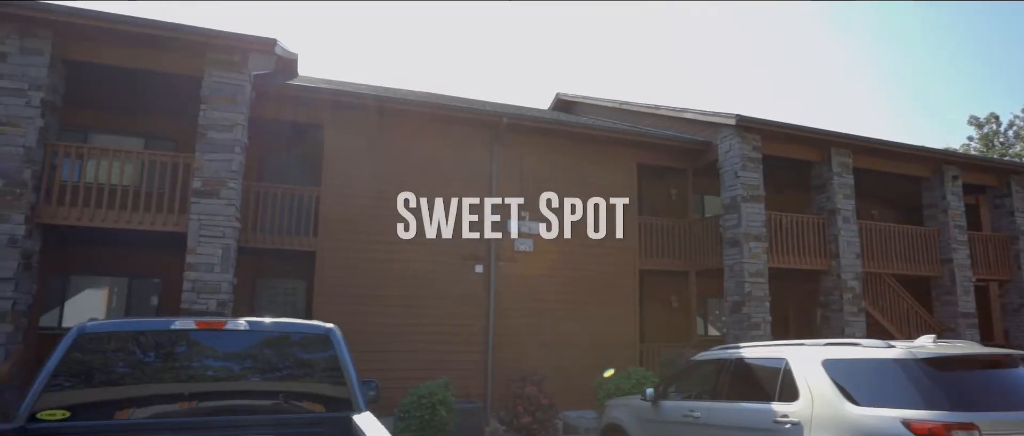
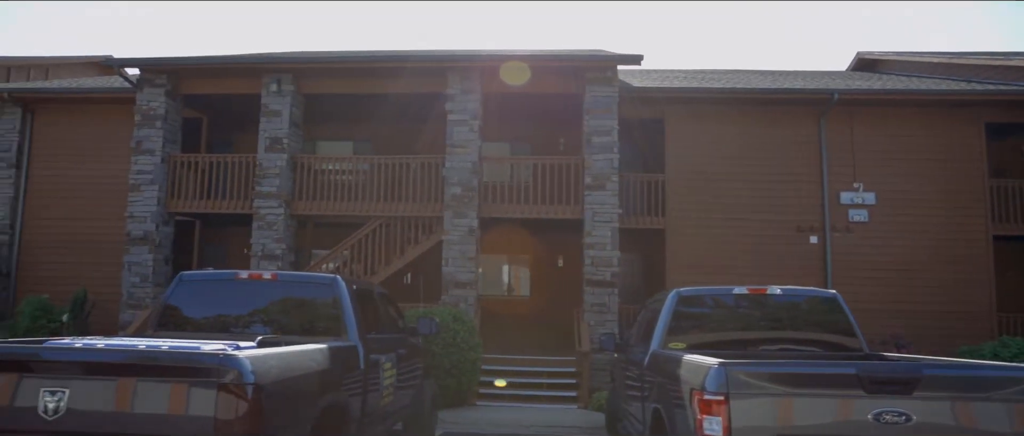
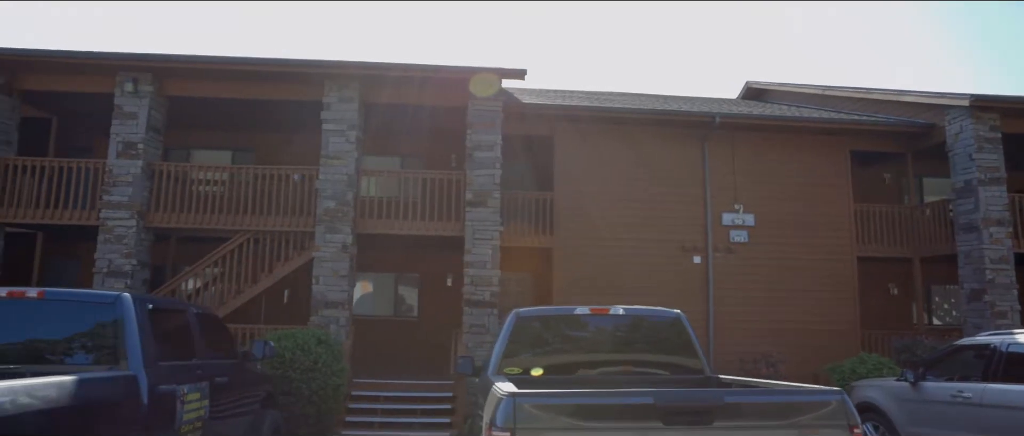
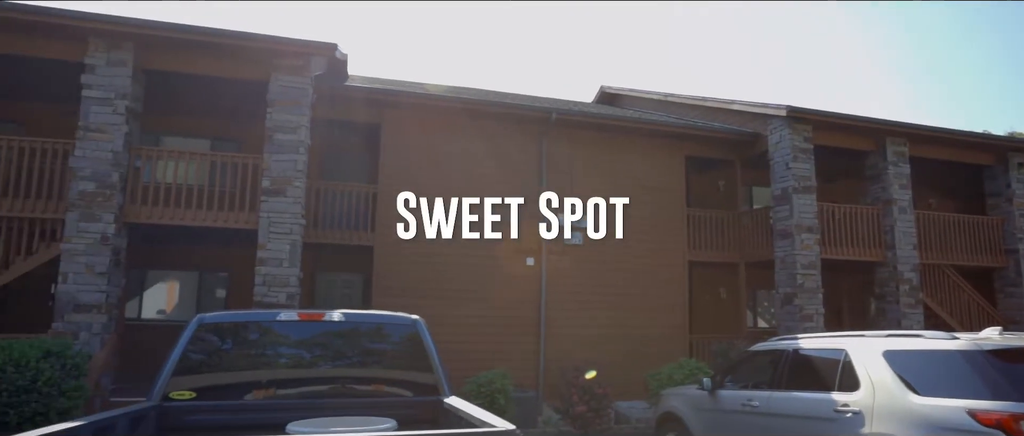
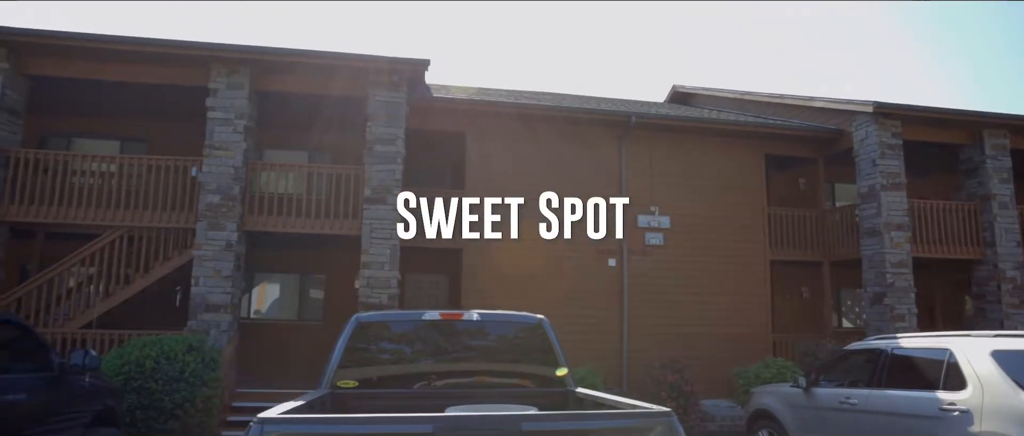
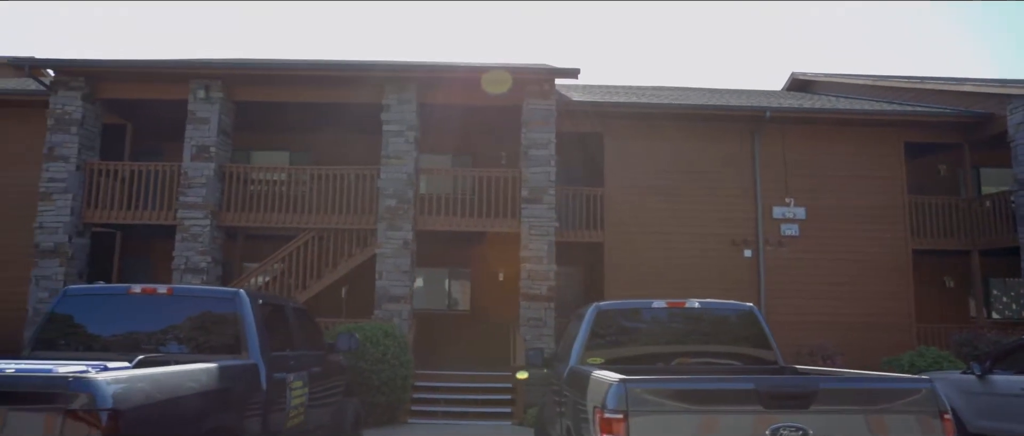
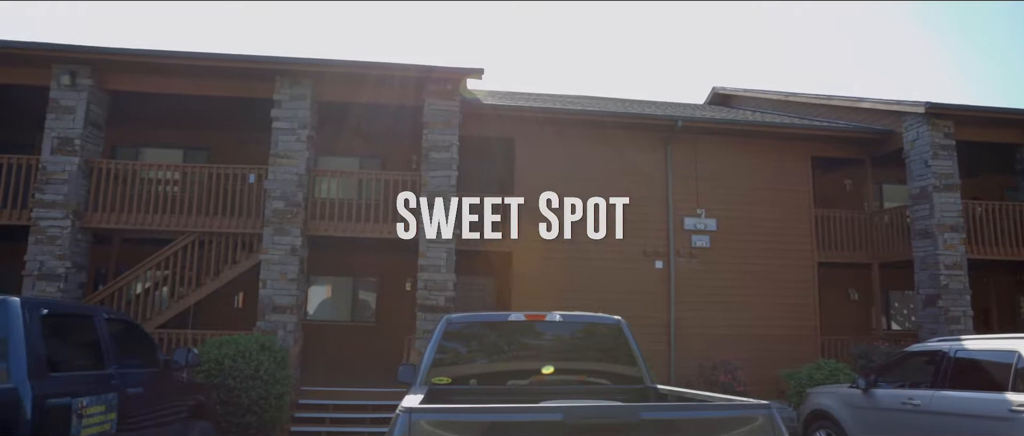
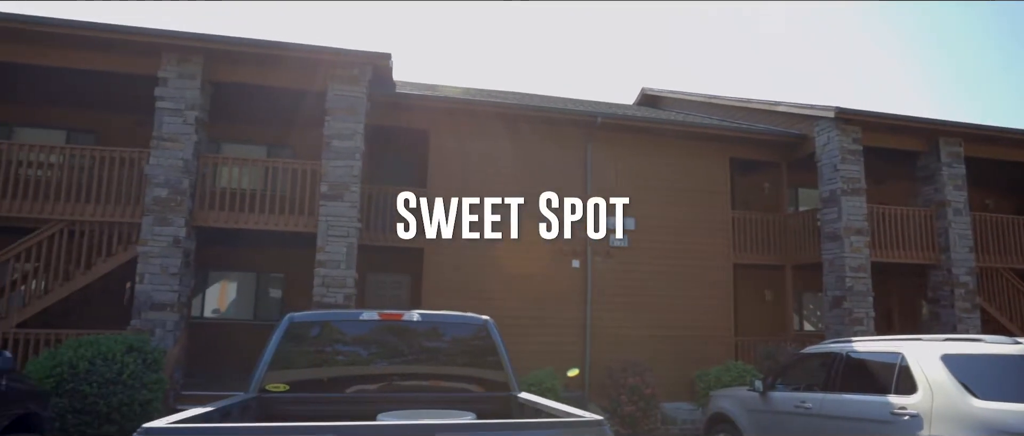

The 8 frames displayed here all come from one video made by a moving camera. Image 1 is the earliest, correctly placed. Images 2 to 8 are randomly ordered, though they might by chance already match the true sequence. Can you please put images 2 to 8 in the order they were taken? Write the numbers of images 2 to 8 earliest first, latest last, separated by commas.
4, 8, 5, 7, 3, 6, 2
